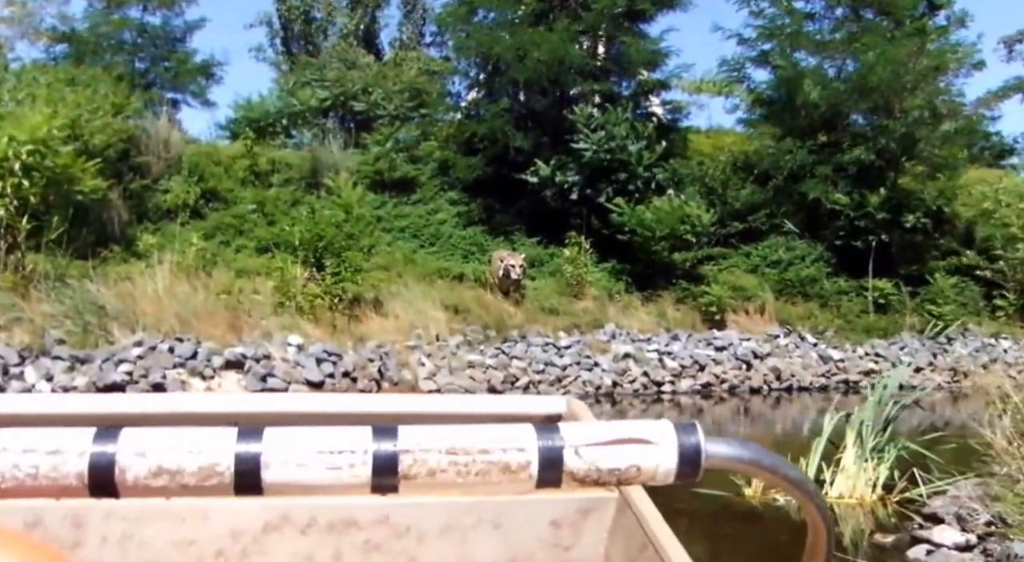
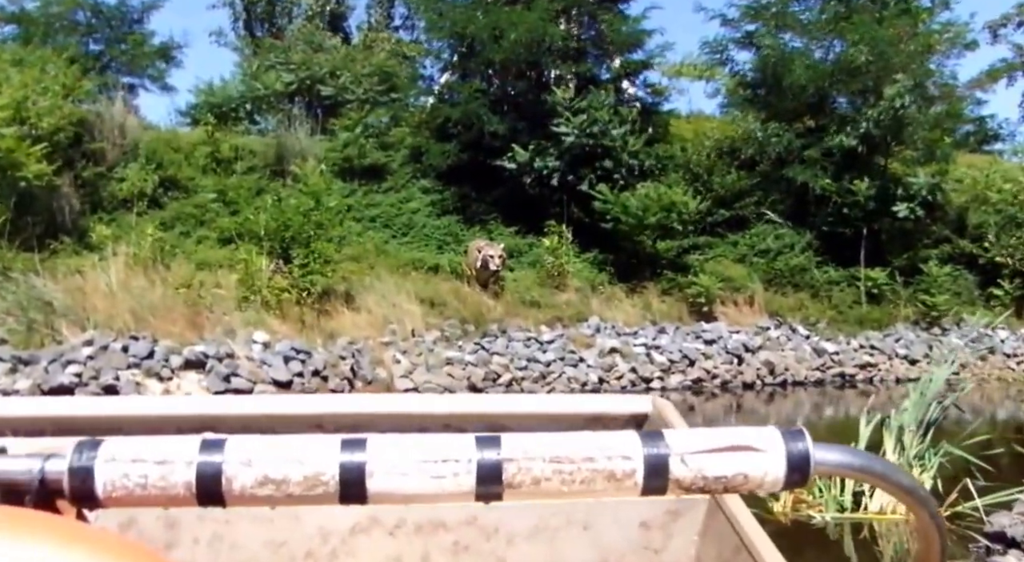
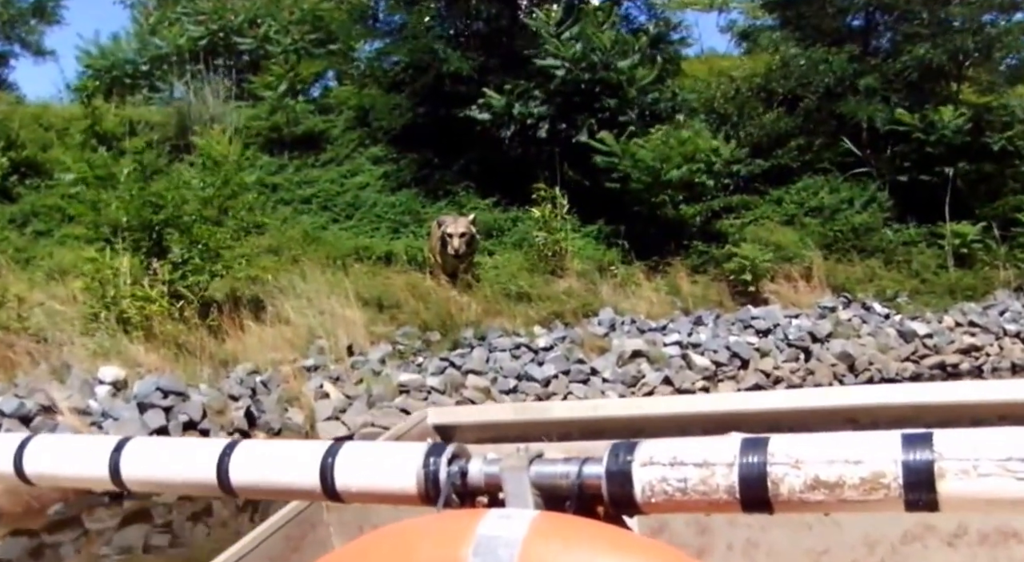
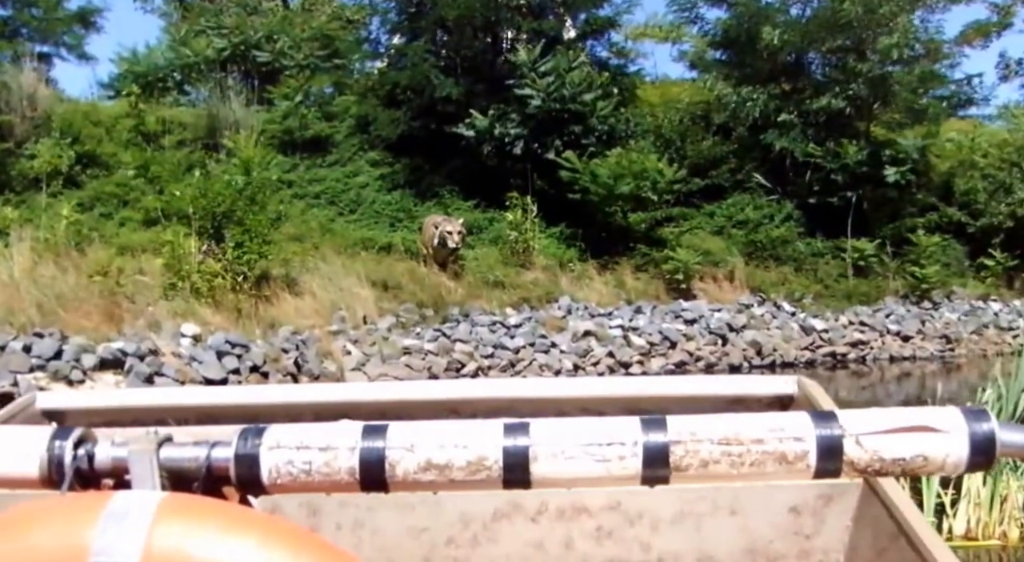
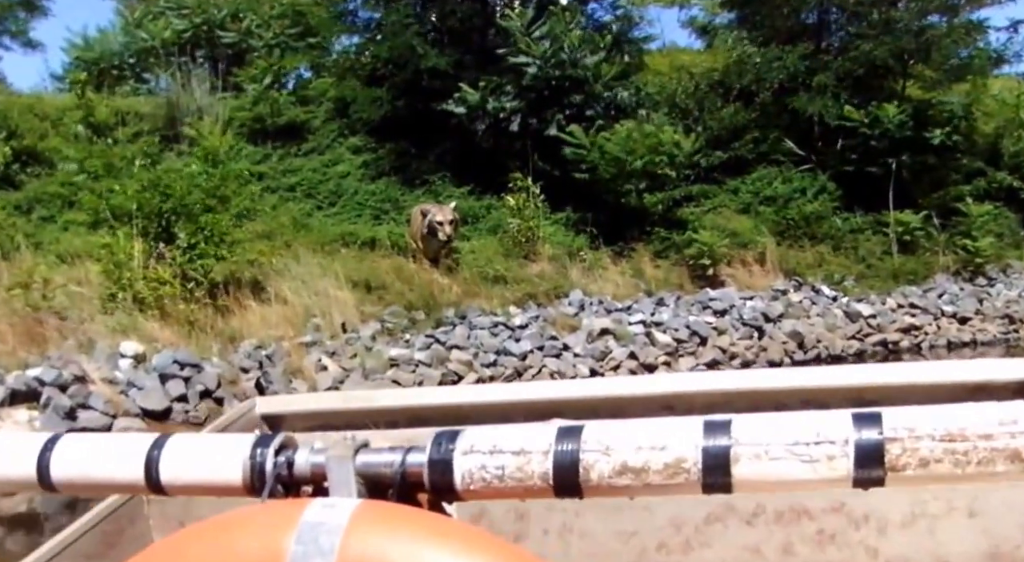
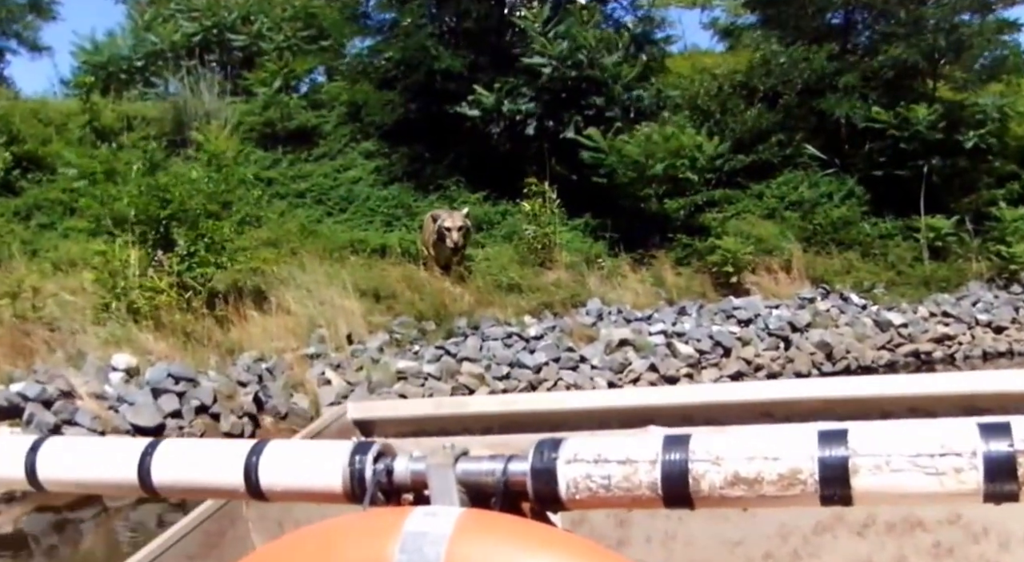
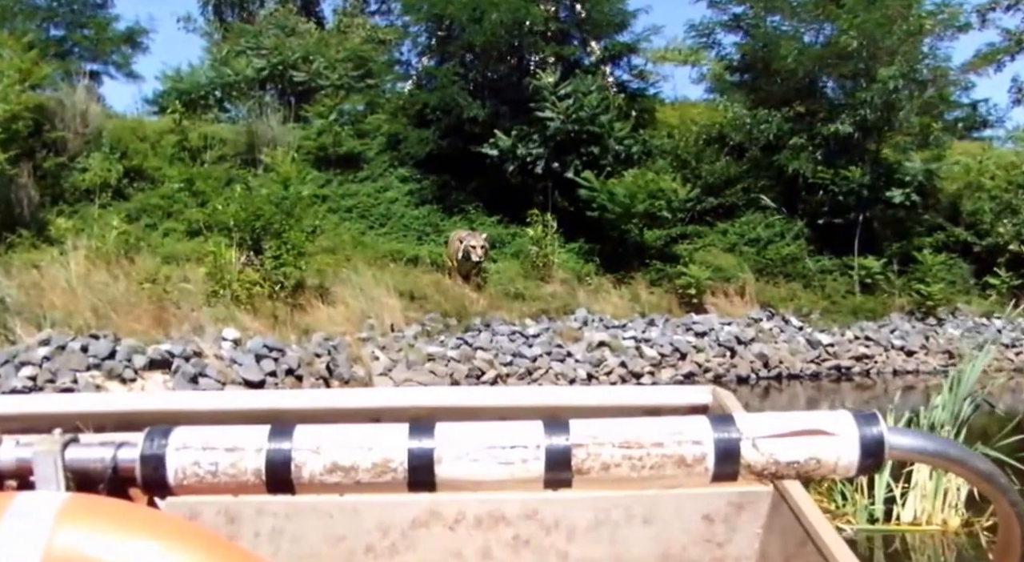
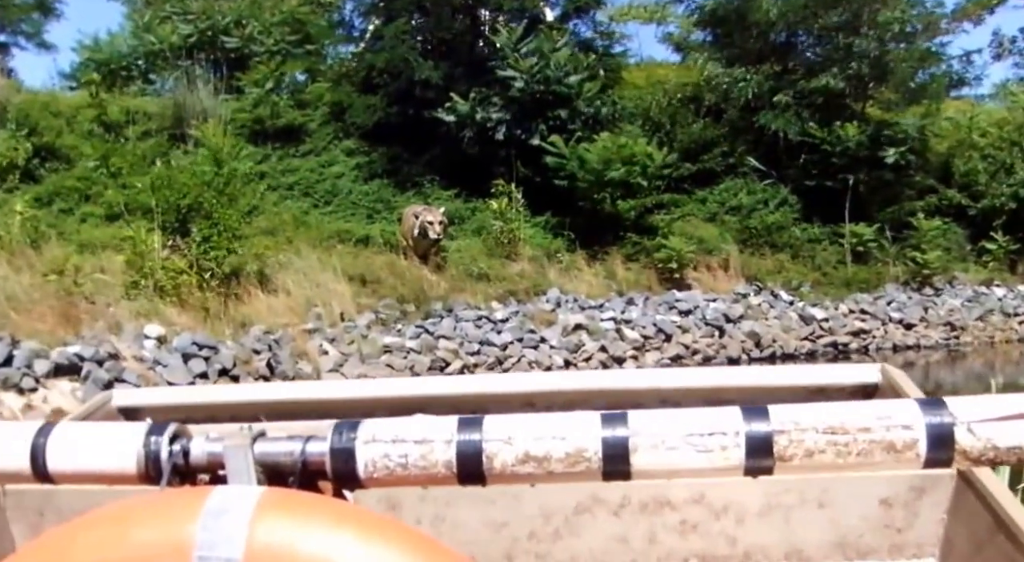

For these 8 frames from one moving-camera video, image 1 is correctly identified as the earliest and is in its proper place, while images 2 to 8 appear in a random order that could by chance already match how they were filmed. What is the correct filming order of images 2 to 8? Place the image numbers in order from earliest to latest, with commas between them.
2, 7, 4, 8, 5, 6, 3
